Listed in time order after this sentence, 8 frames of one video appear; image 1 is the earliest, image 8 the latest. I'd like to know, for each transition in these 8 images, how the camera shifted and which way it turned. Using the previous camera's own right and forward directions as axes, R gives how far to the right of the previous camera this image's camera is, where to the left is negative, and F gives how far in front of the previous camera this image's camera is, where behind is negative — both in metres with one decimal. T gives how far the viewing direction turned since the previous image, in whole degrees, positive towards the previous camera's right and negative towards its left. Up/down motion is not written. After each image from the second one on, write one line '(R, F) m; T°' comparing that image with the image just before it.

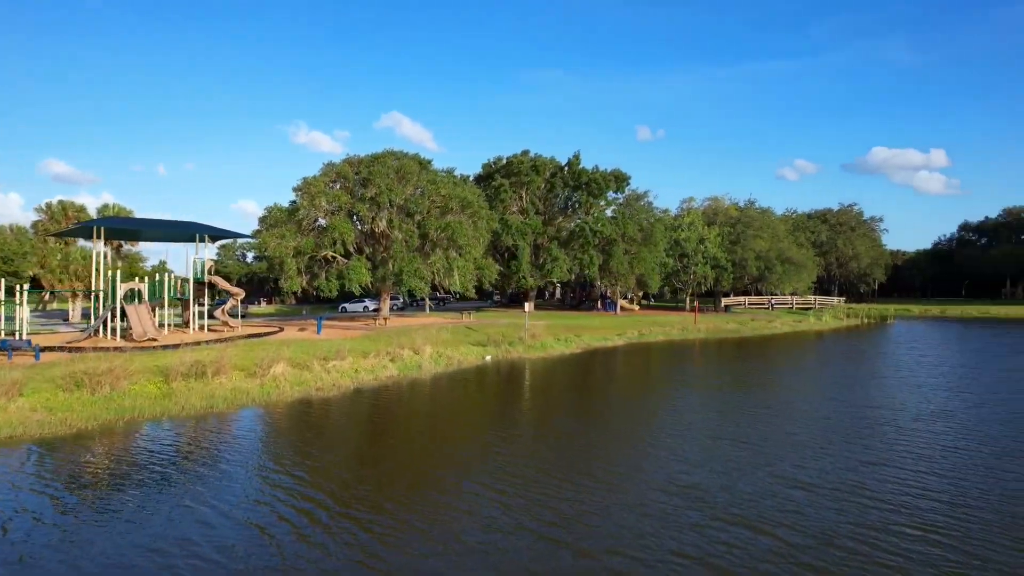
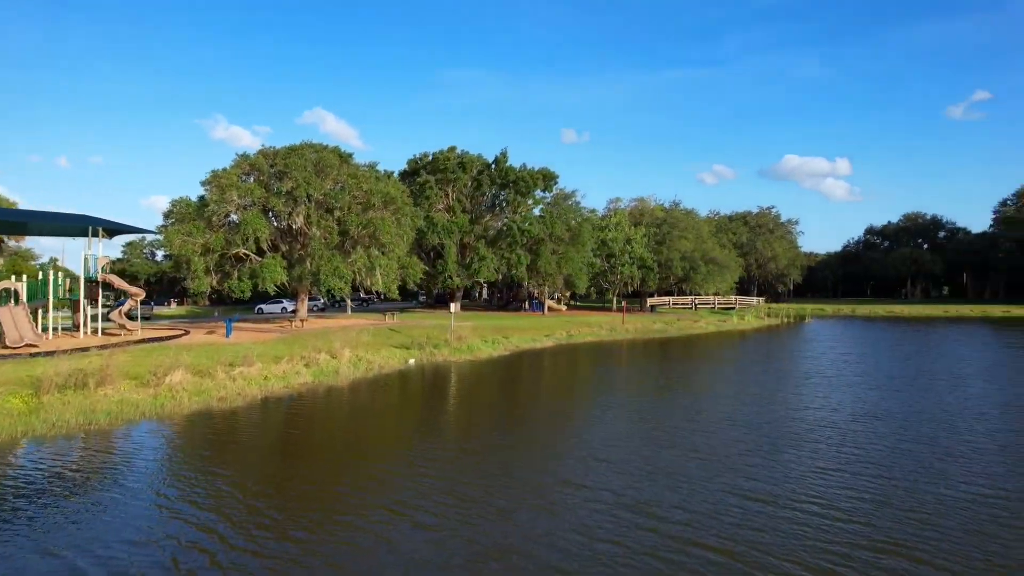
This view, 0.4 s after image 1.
(0.0, +1.2) m; +6°
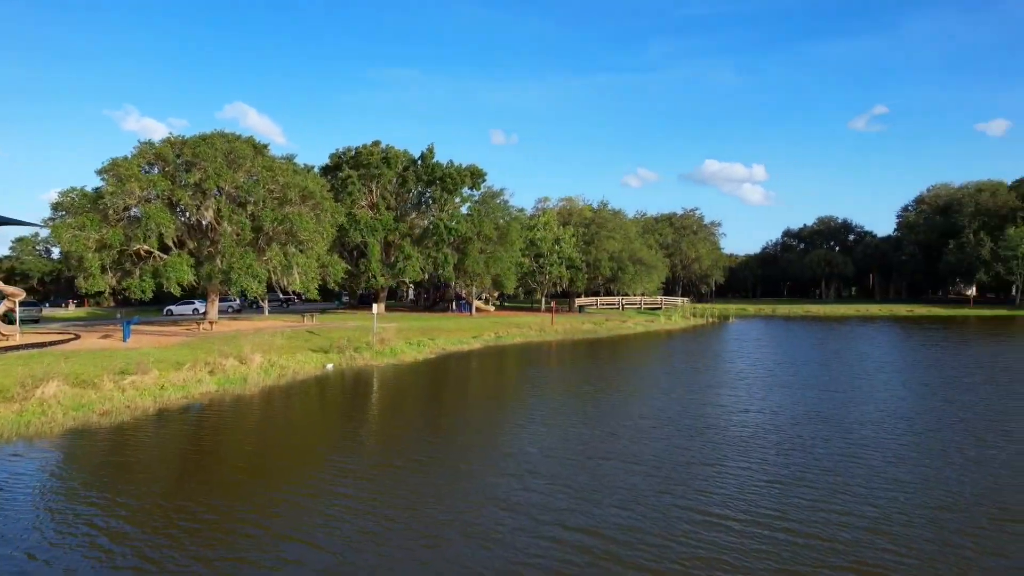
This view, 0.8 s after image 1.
(0.0, +1.2) m; +6°
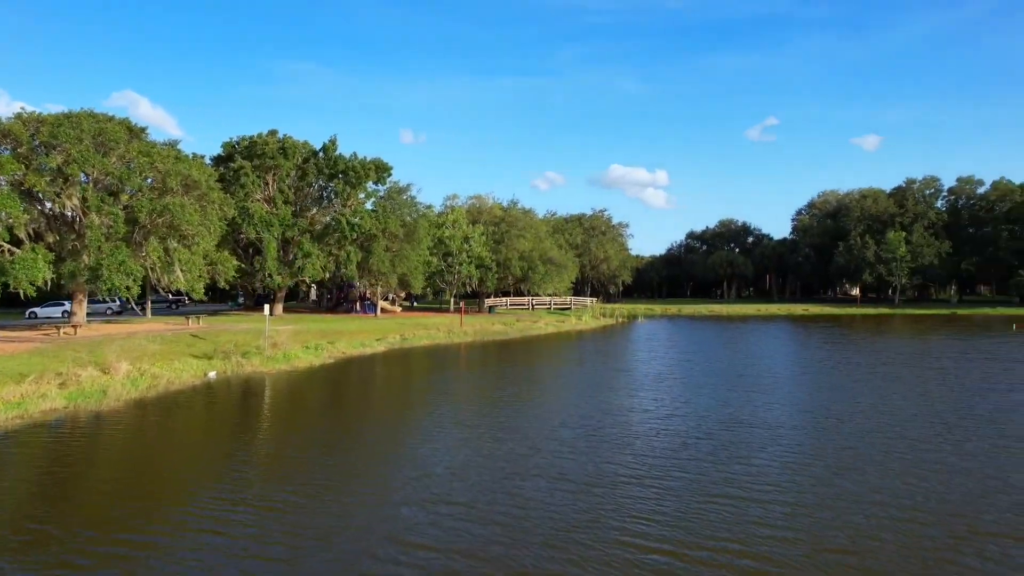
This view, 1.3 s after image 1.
(0.0, +1.6) m; +8°
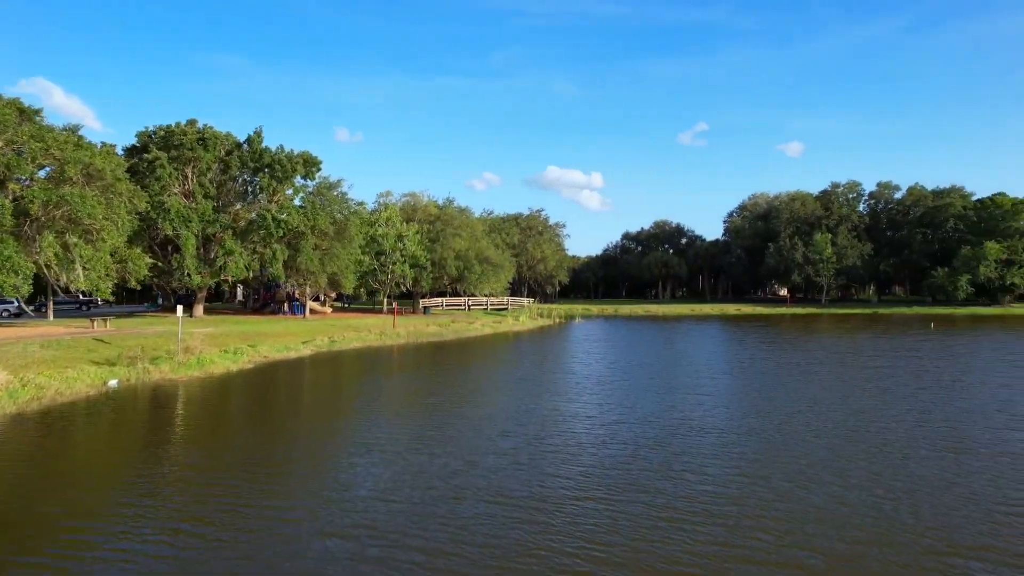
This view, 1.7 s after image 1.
(0.0, +1.2) m; +5°
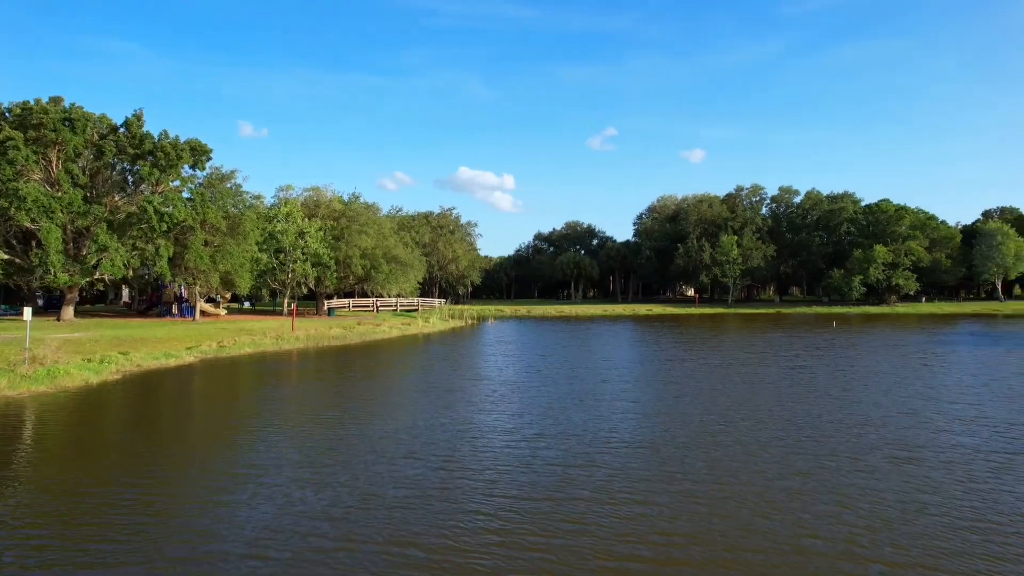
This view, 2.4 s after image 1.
(+0.1, +1.9) m; +7°
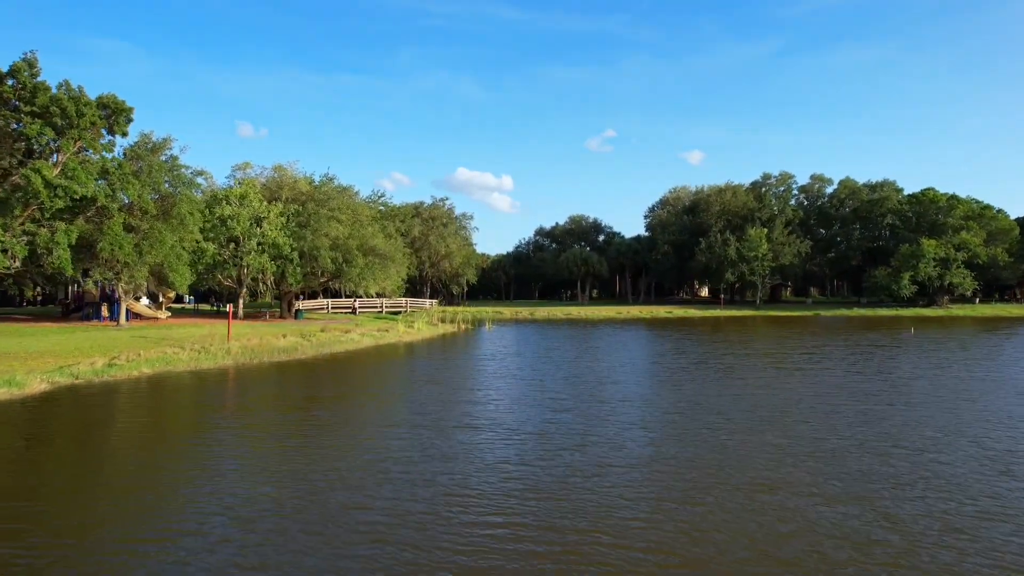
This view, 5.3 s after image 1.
(-0.3, +8.7) m; 0°
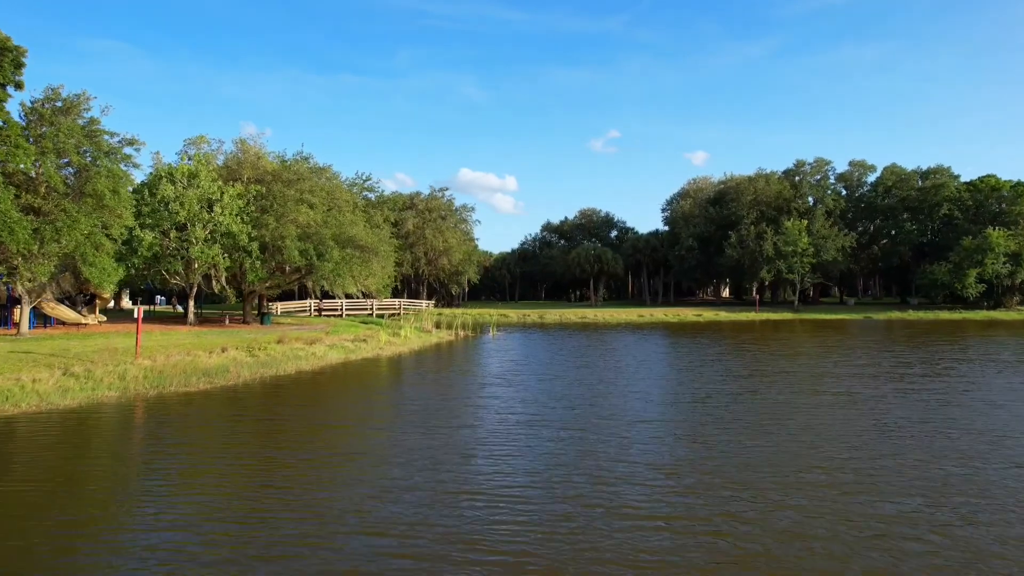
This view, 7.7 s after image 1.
(-0.4, +7.8) m; 0°
